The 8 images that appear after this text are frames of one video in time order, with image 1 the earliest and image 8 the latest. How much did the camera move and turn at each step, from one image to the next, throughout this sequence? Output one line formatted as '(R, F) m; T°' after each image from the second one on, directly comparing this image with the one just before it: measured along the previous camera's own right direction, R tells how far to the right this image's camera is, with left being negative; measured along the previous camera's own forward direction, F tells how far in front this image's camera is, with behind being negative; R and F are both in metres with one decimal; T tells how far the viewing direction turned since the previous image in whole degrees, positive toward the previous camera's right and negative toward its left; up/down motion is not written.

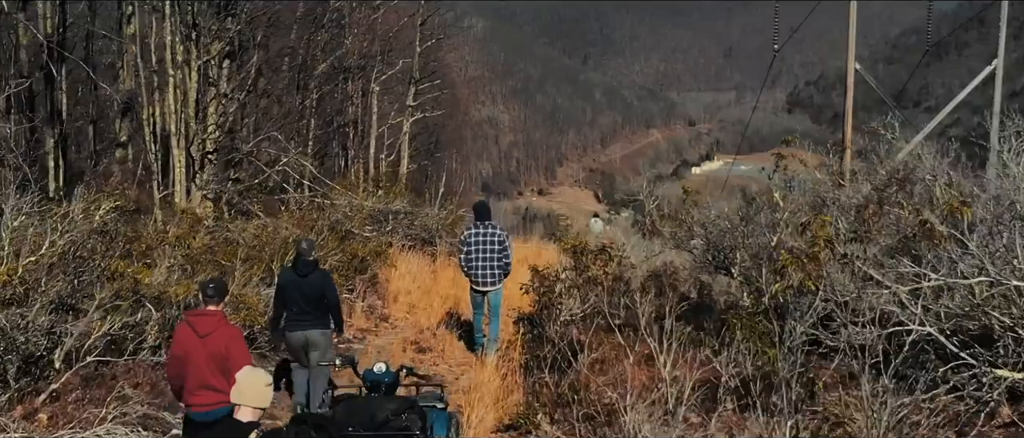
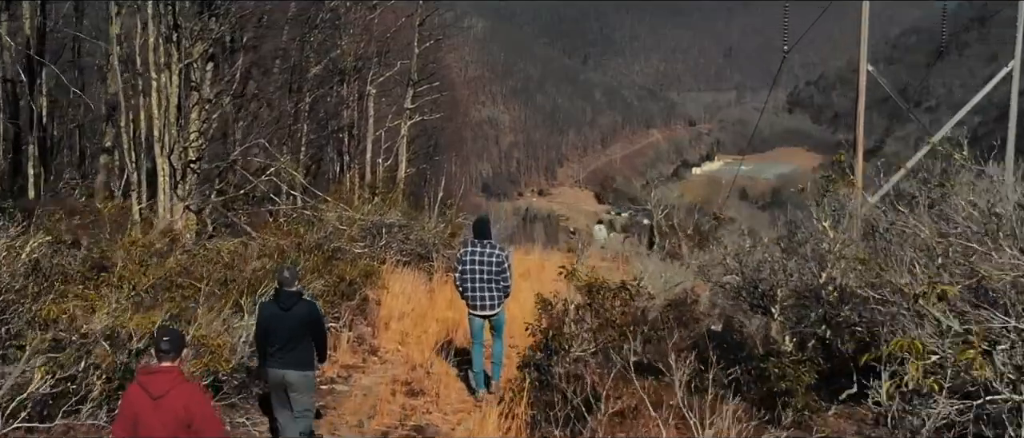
(0.0, +0.7) m; 0°
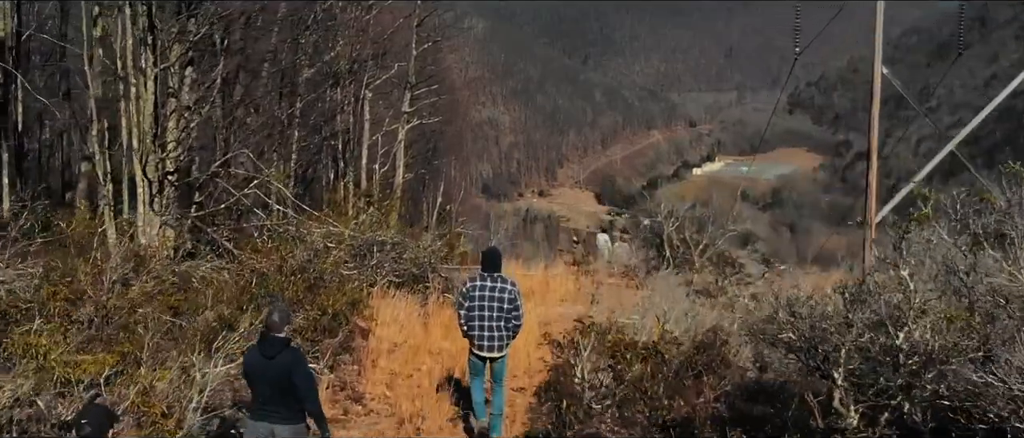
(0.0, +0.8) m; 0°
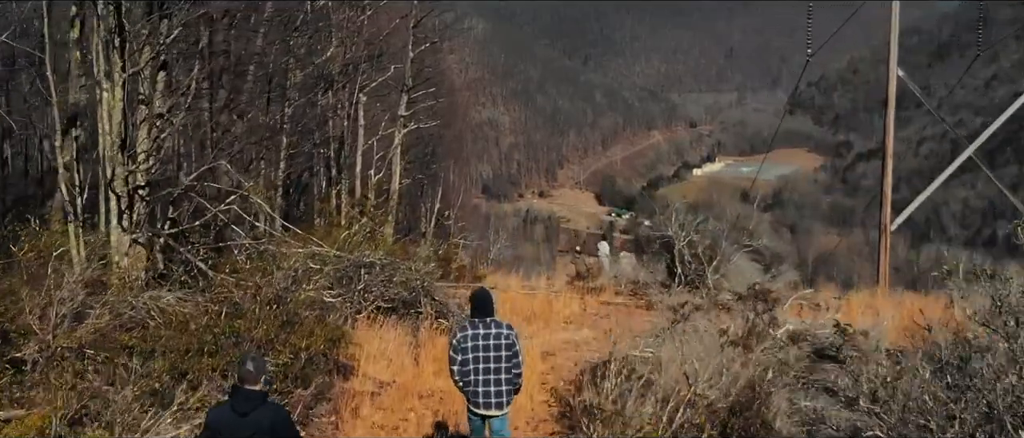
(0.0, +0.8) m; 0°
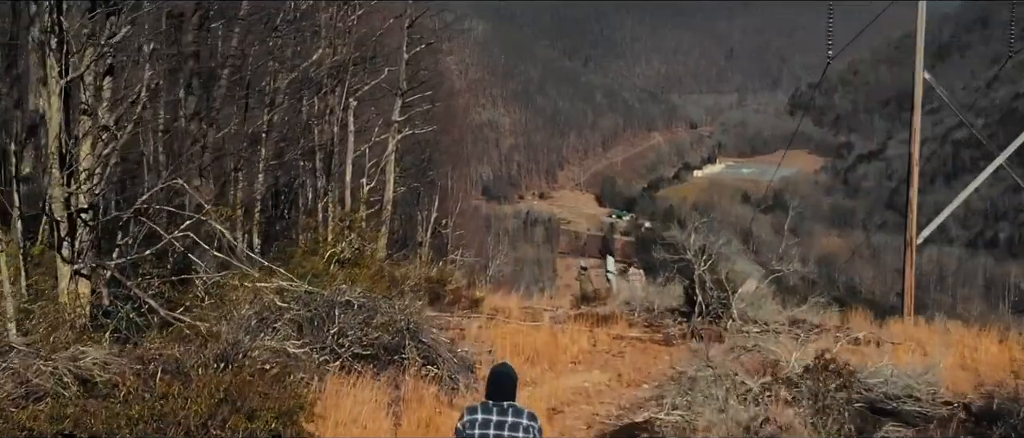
(0.0, +1.2) m; 0°
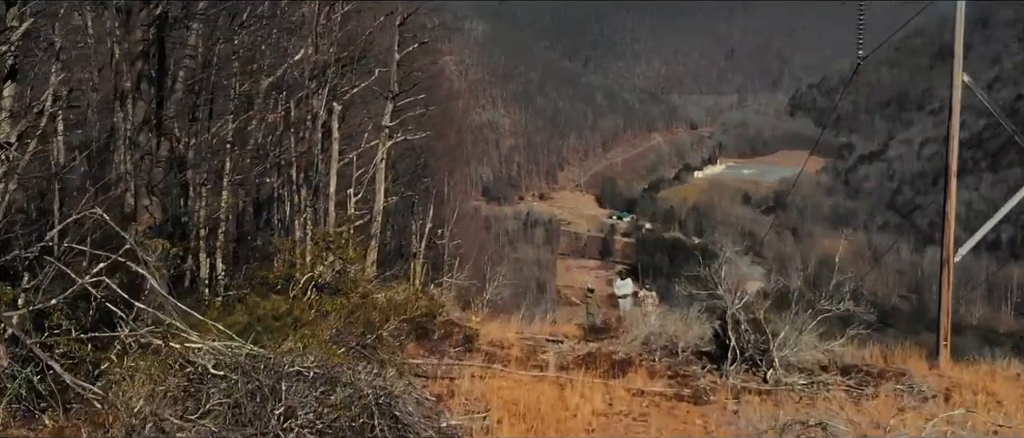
(0.0, +1.6) m; 0°
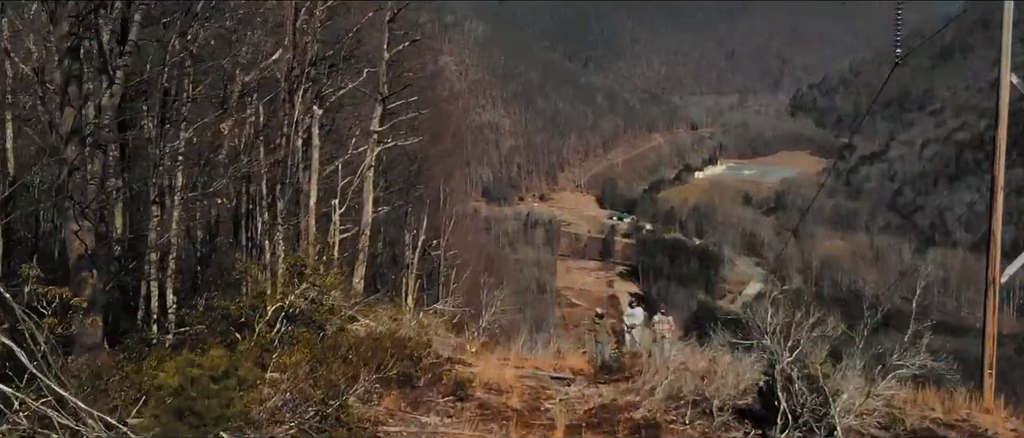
(0.0, +1.6) m; 0°
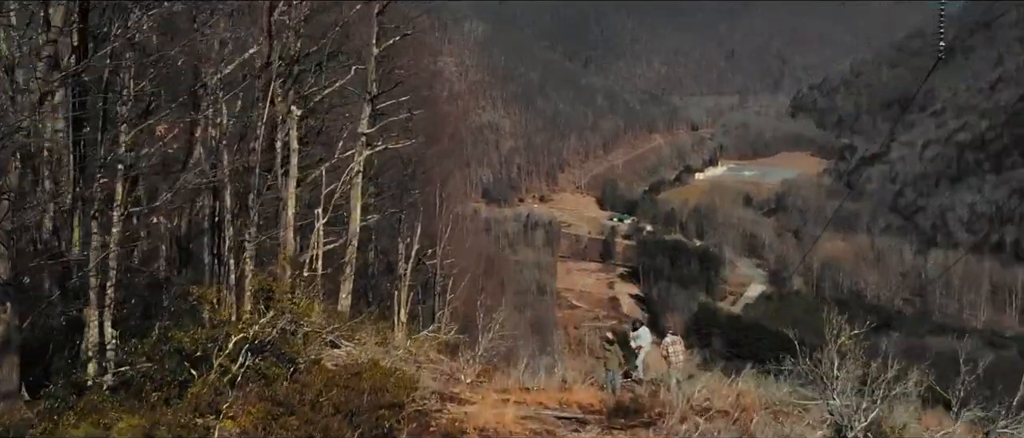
(0.0, +1.5) m; 0°
